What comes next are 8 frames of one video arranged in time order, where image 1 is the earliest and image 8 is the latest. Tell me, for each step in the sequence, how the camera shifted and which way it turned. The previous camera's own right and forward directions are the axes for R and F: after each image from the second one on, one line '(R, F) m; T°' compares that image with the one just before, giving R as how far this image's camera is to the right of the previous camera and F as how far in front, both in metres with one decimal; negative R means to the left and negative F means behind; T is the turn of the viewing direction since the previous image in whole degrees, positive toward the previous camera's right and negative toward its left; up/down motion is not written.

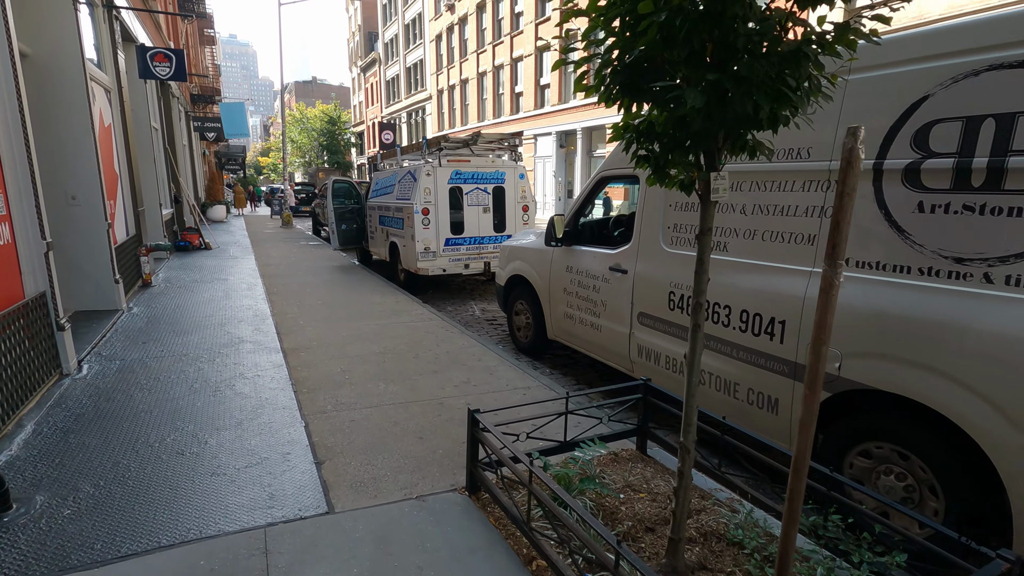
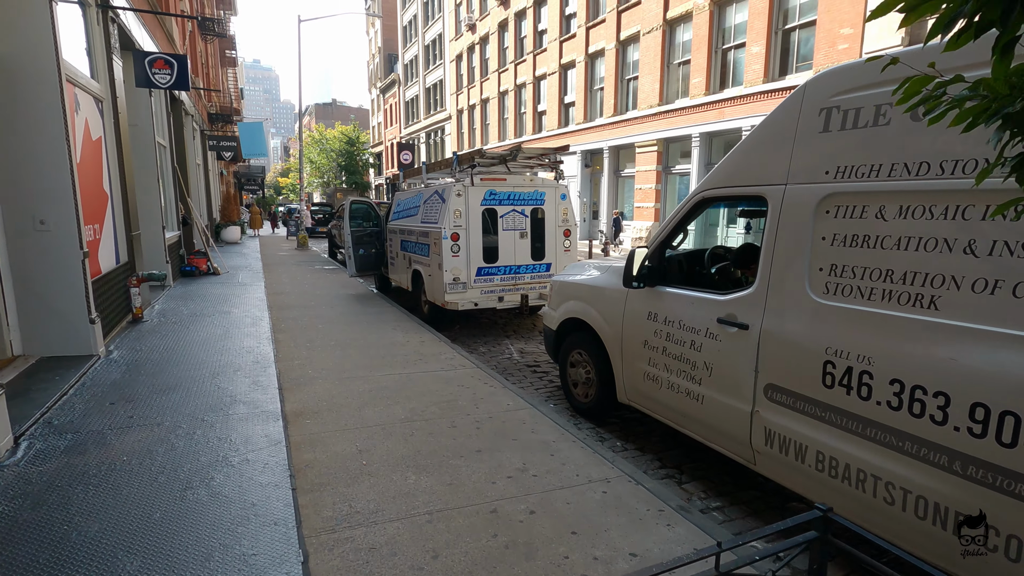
(-0.4, +1.2) m; -2°
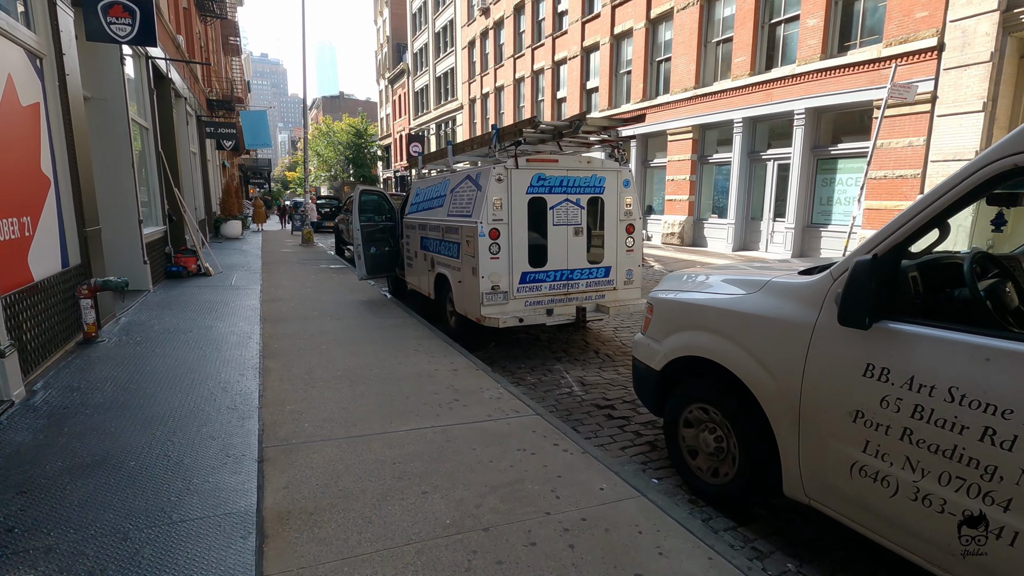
(-0.6, +1.7) m; -1°
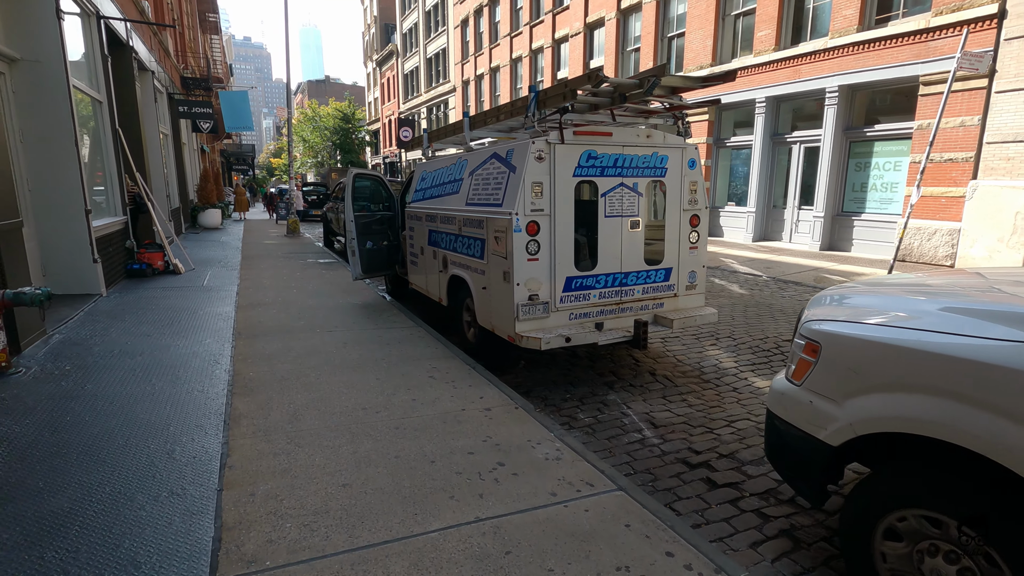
(-0.5, +1.4) m; +1°
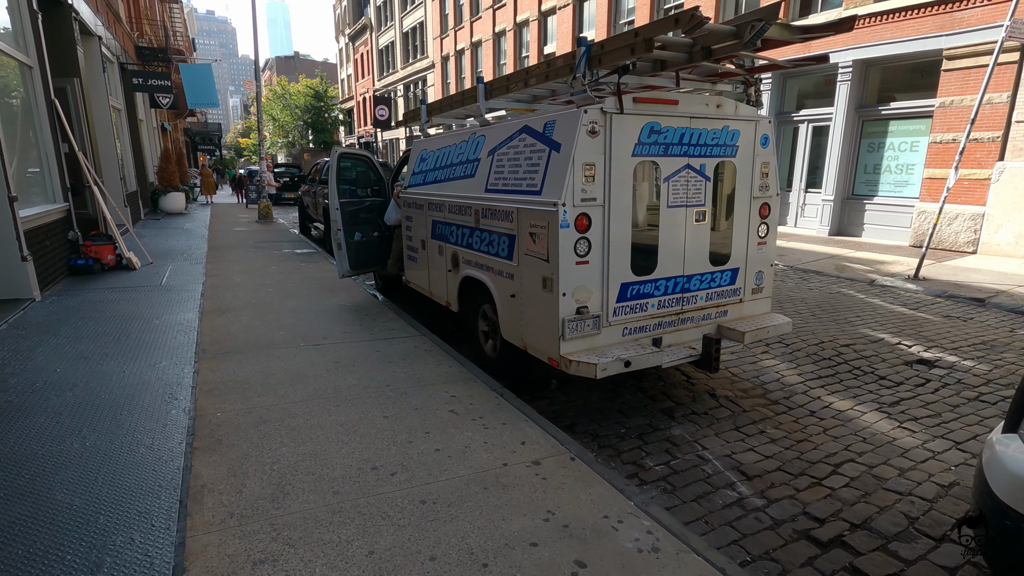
(-0.5, +1.1) m; +2°
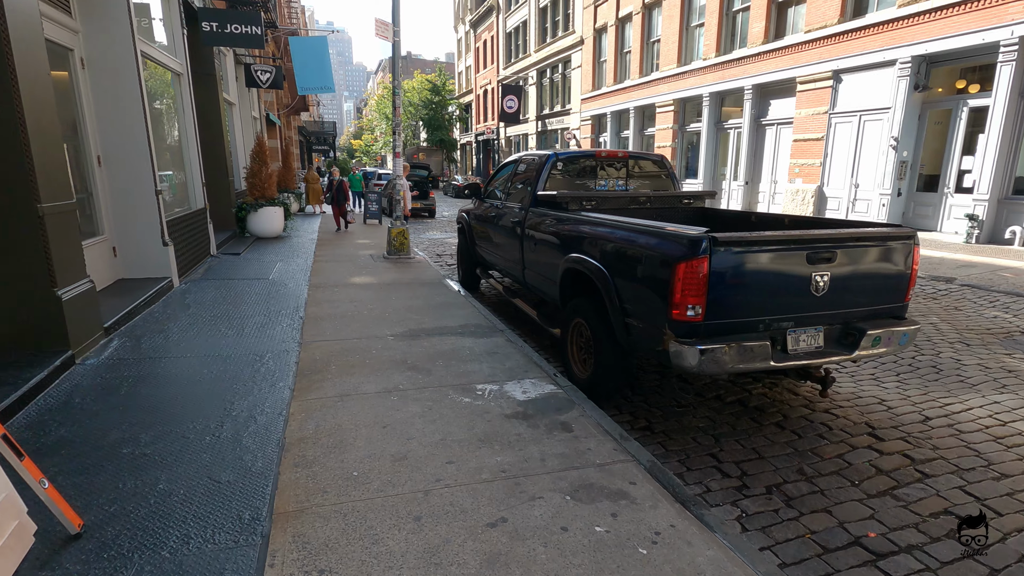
(0.0, +0.2) m; -10°
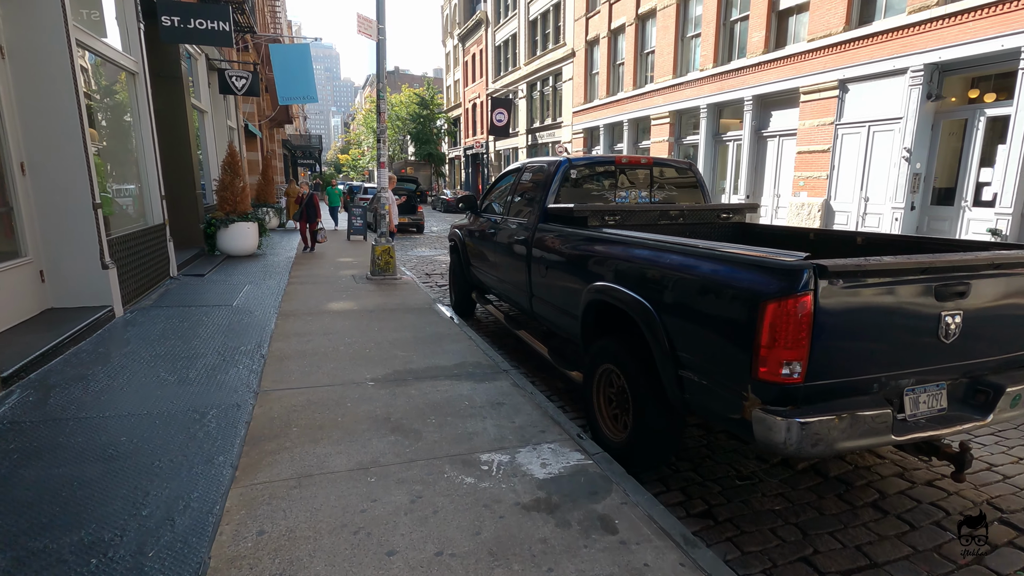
(-0.2, +1.0) m; +1°
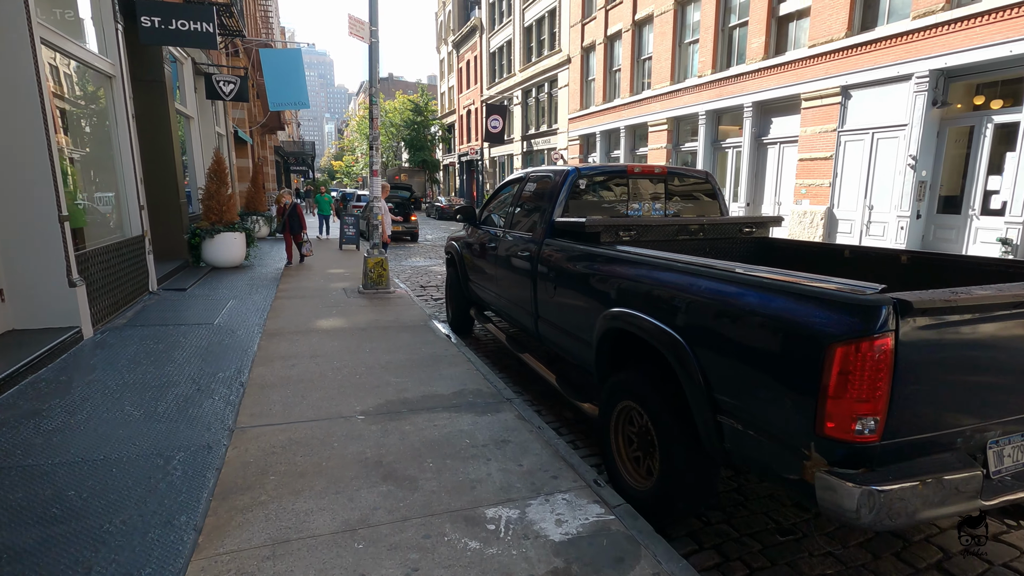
(-0.1, +0.4) m; +1°
